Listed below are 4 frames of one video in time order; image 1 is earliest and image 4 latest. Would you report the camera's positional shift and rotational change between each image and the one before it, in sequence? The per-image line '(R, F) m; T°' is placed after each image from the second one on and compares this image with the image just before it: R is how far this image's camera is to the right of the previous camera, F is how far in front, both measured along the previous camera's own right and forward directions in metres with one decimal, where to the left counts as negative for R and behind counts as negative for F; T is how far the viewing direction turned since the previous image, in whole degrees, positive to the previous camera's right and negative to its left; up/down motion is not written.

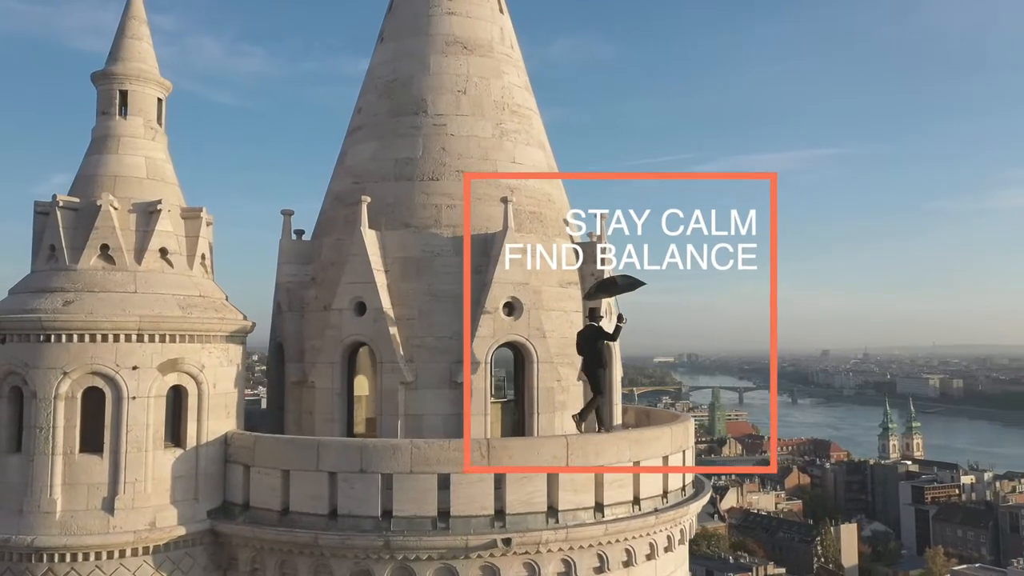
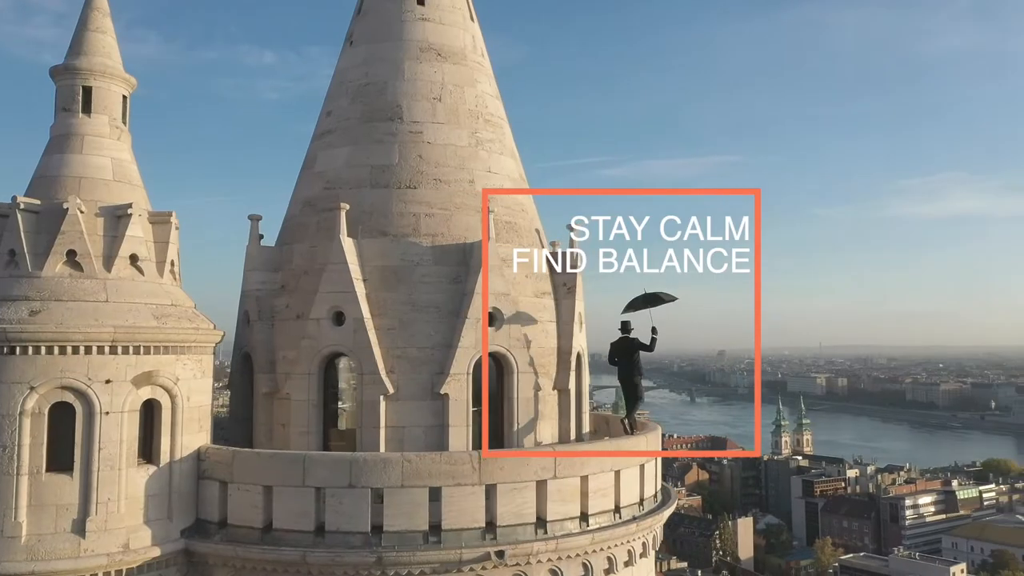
(-1.0, 0.0) m; +7°
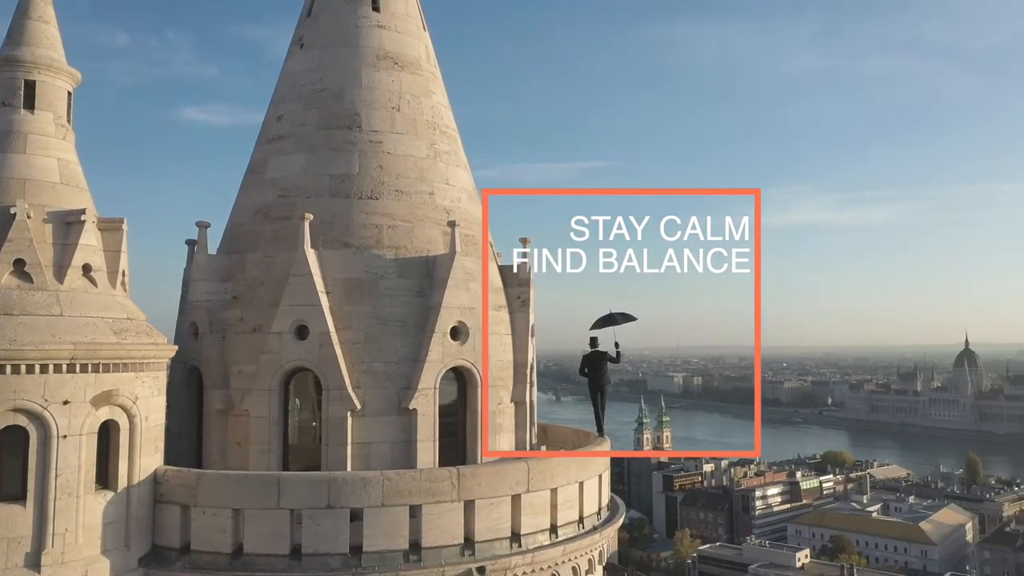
(-1.3, 0.0) m; +9°
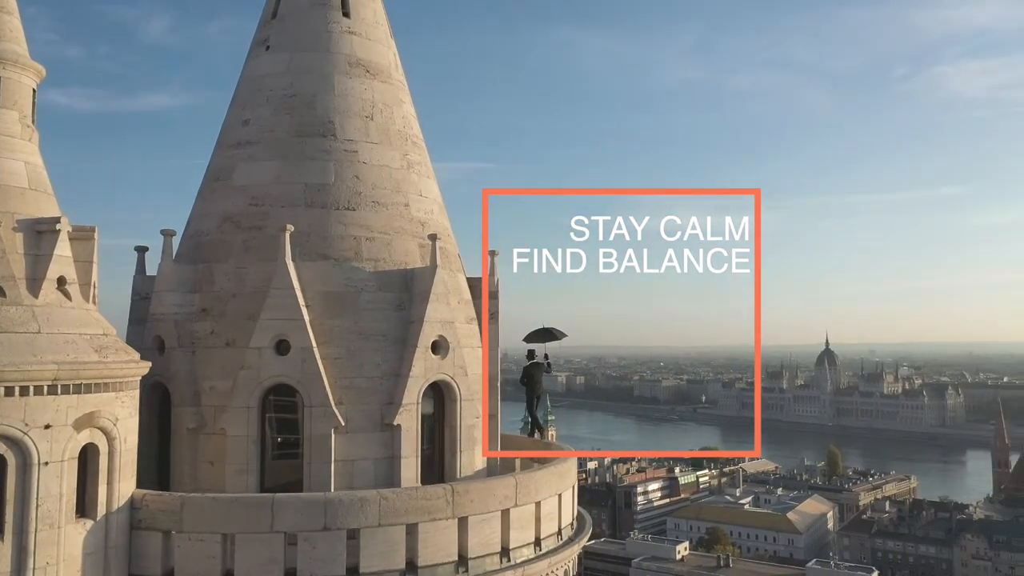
(-1.3, 0.0) m; +8°
